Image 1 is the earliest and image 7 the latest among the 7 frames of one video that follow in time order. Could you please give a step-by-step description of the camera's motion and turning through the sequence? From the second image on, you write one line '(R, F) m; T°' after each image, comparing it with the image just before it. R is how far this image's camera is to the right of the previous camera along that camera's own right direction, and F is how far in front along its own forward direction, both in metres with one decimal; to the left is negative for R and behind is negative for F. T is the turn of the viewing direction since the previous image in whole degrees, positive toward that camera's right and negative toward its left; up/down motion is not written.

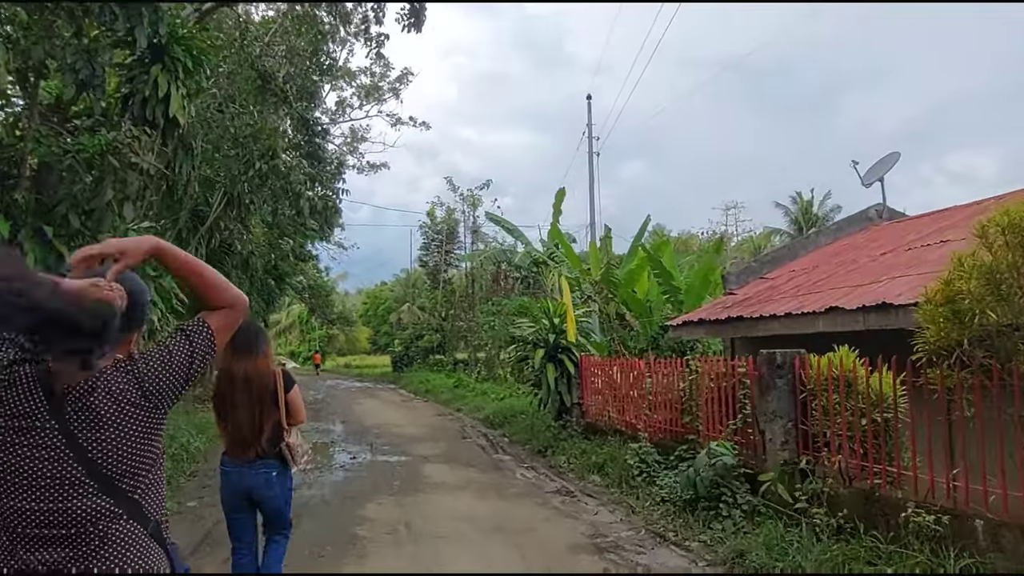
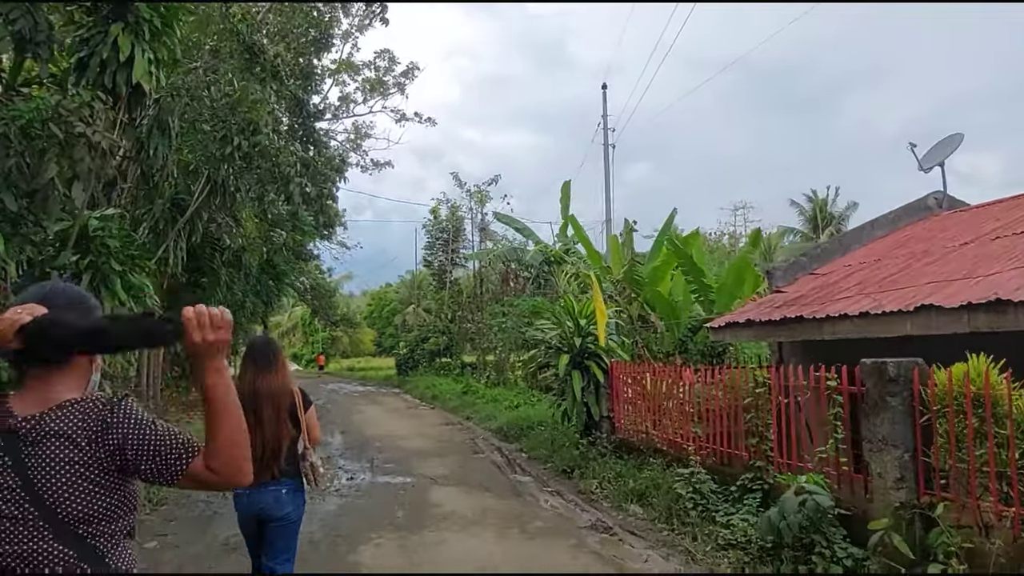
(-0.1, +1.0) m; 0°
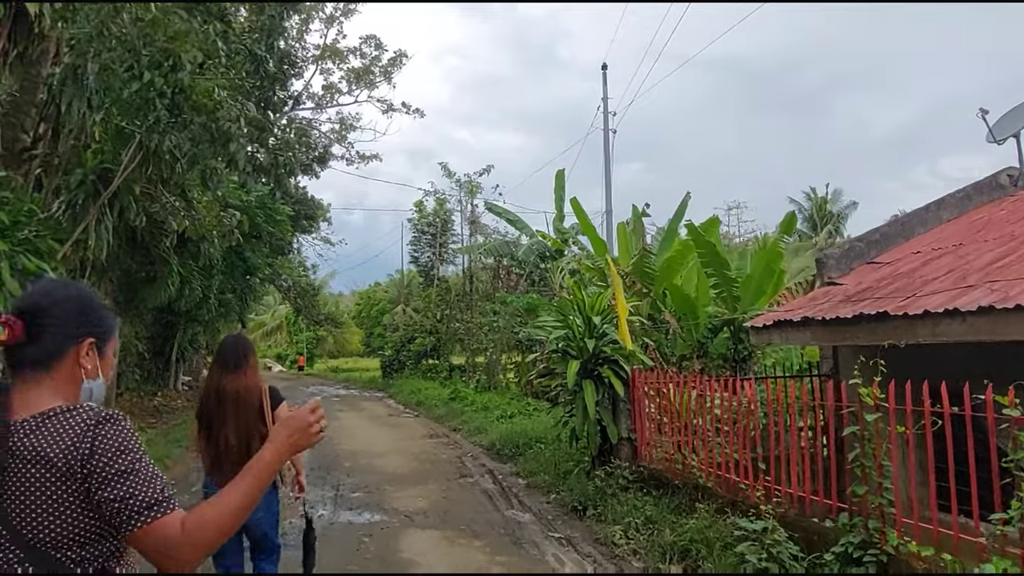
(-0.1, +1.5) m; +1°
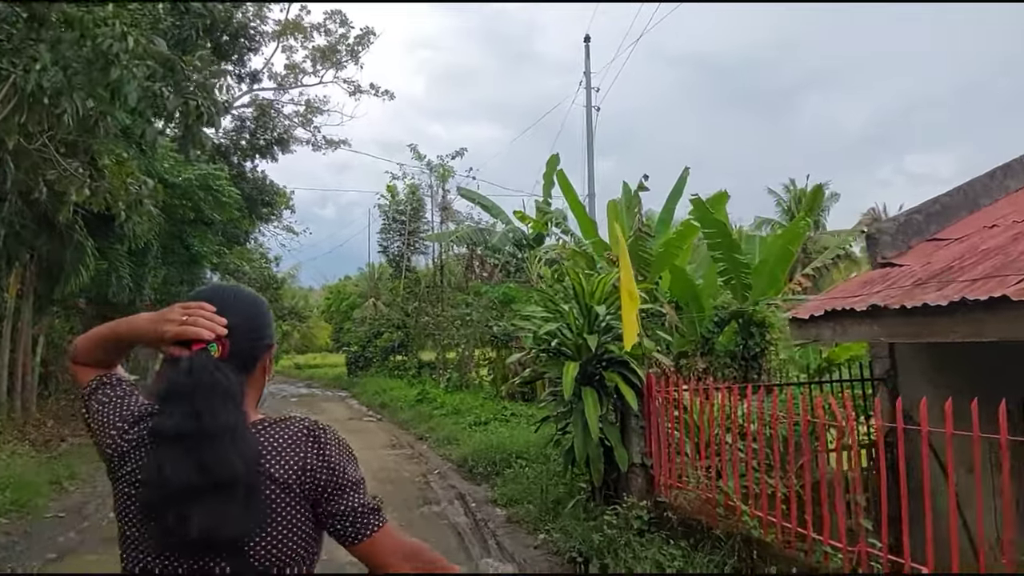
(0.0, +1.4) m; +2°
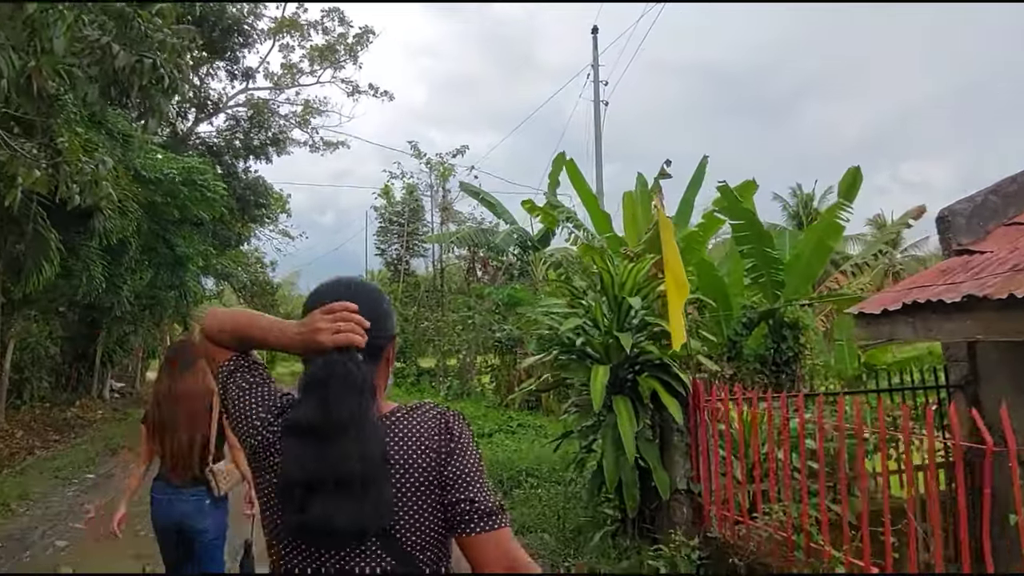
(-0.1, +0.8) m; 0°
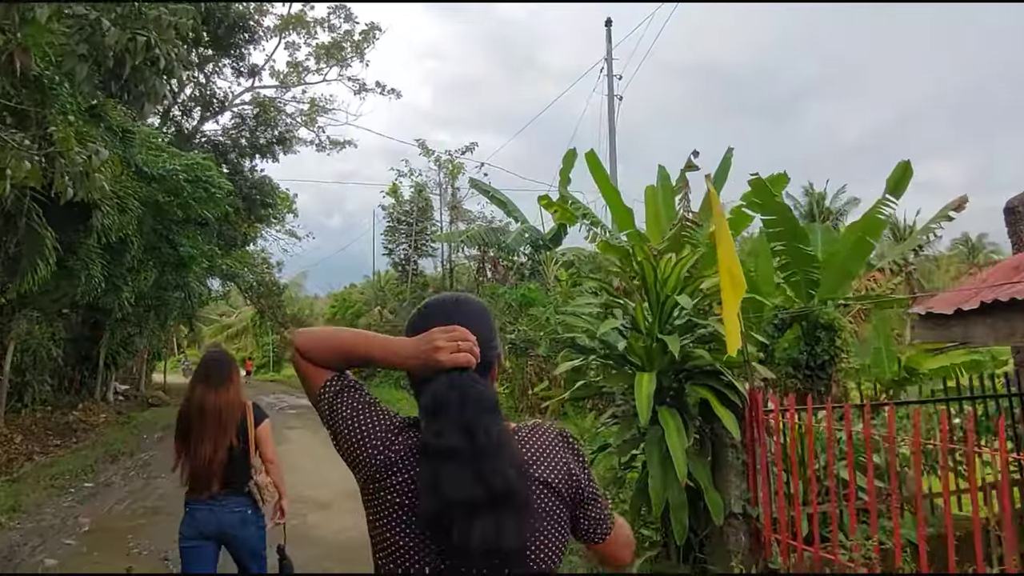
(-0.1, +0.4) m; 0°
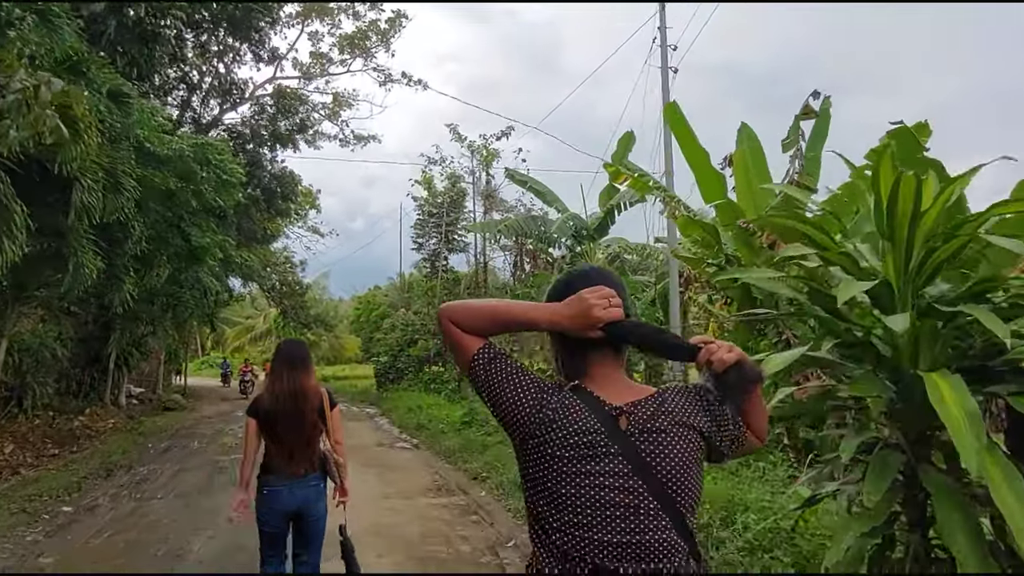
(-0.3, +1.4) m; -2°
